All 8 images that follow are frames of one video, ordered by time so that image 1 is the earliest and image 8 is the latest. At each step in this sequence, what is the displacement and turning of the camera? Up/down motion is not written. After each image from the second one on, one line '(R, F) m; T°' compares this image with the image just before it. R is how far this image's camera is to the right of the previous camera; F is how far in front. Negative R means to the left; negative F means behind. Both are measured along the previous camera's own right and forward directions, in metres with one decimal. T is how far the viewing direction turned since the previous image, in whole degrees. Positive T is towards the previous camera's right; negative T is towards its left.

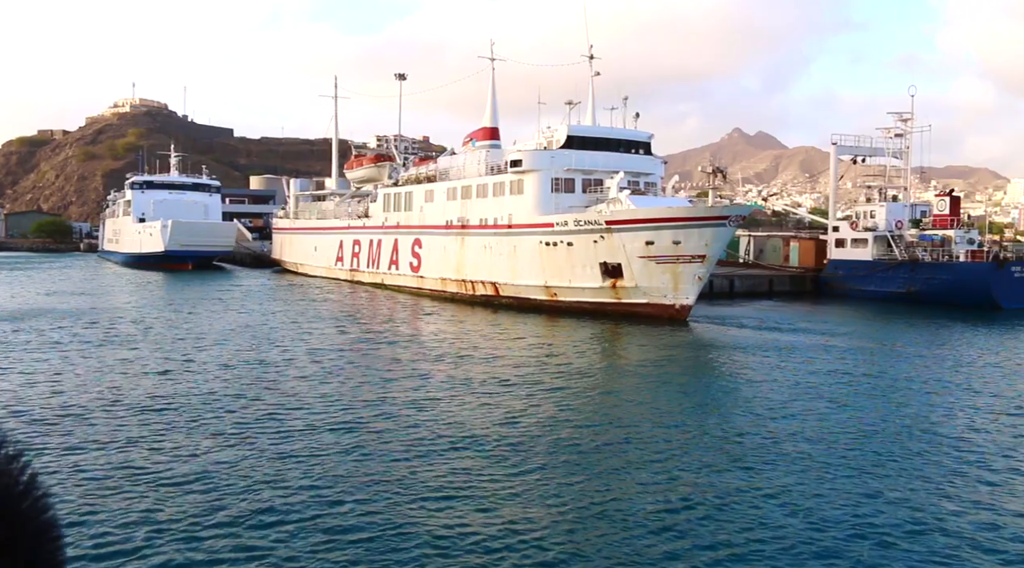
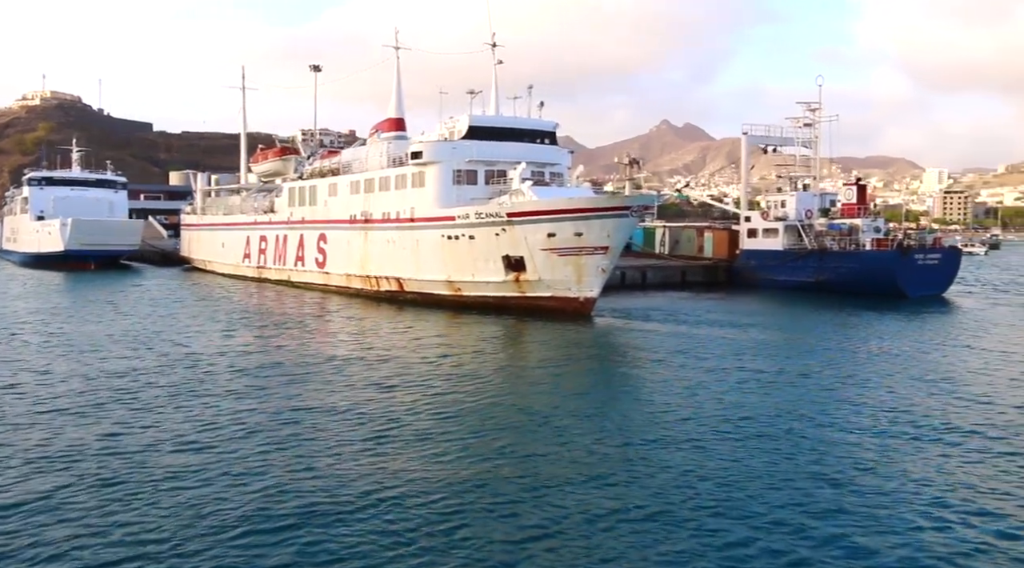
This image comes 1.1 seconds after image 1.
(+1.5, +0.9) m; +4°
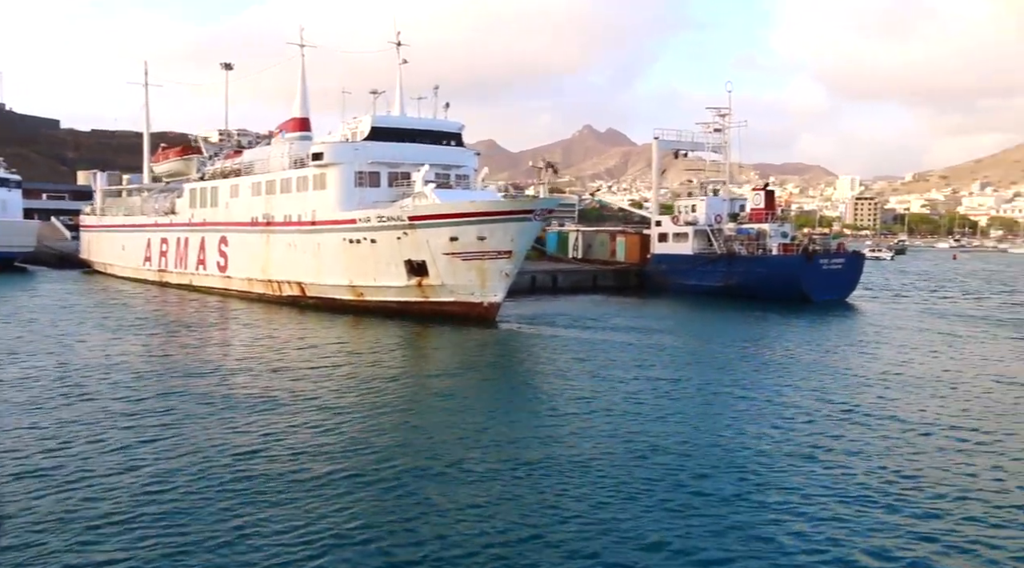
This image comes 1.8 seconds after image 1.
(+1.0, +0.6) m; +5°
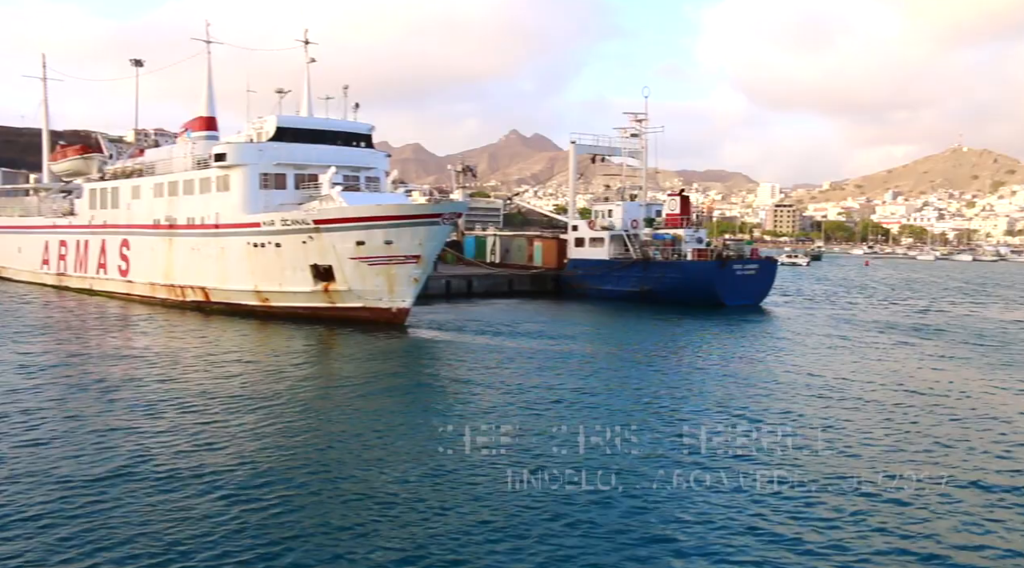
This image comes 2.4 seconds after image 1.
(+0.8, +0.4) m; +4°
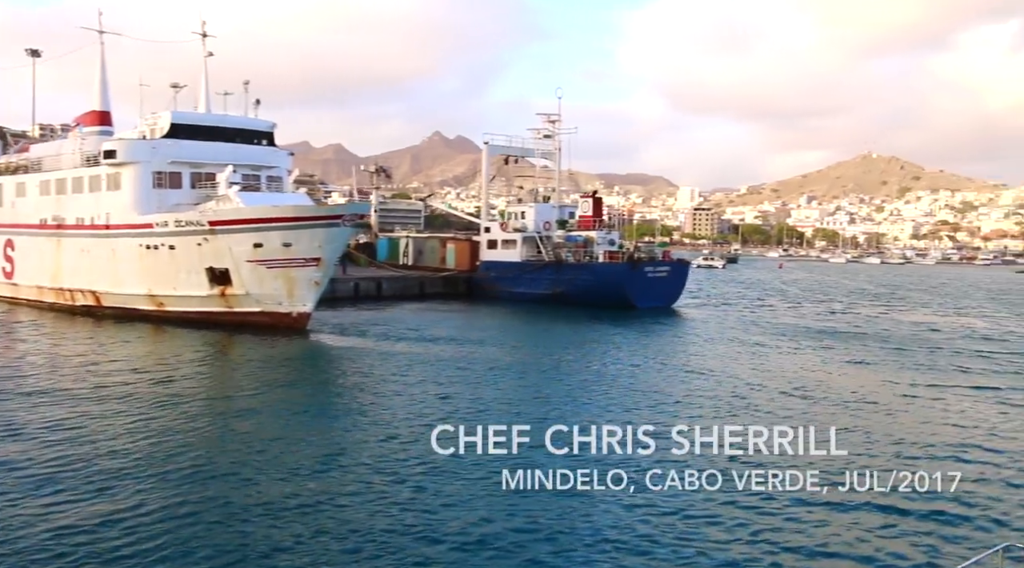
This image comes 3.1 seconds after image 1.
(+0.8, +0.5) m; +5°
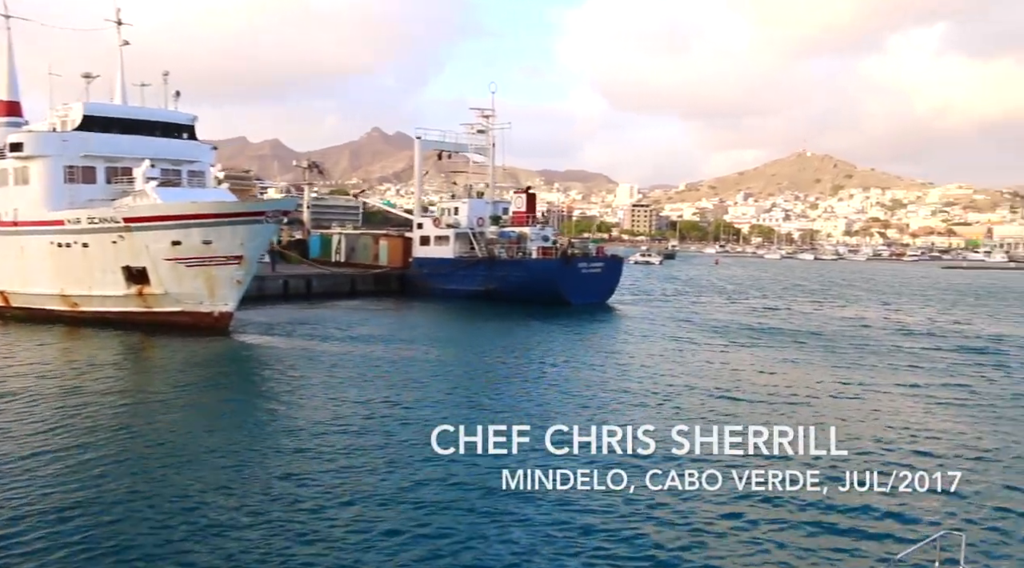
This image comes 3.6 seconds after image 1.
(+0.4, +0.5) m; +4°
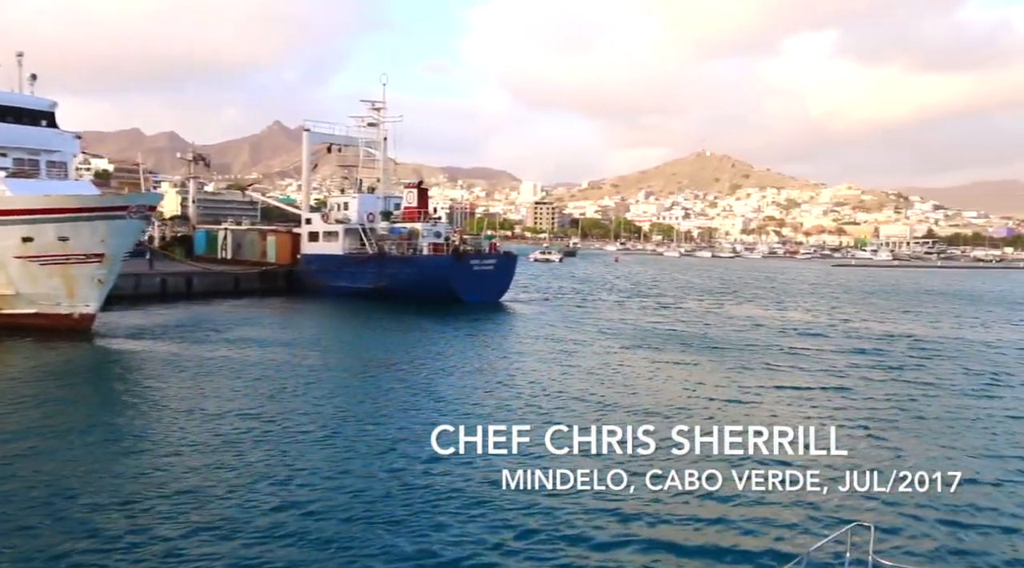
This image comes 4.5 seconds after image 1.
(+0.7, +0.9) m; +6°
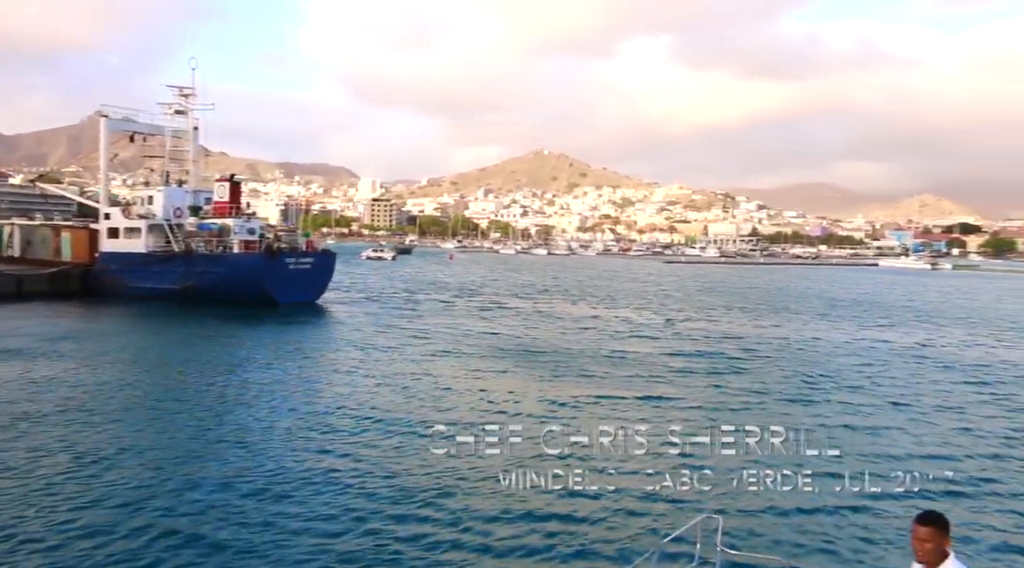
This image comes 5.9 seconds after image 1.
(+0.8, +1.5) m; +10°
